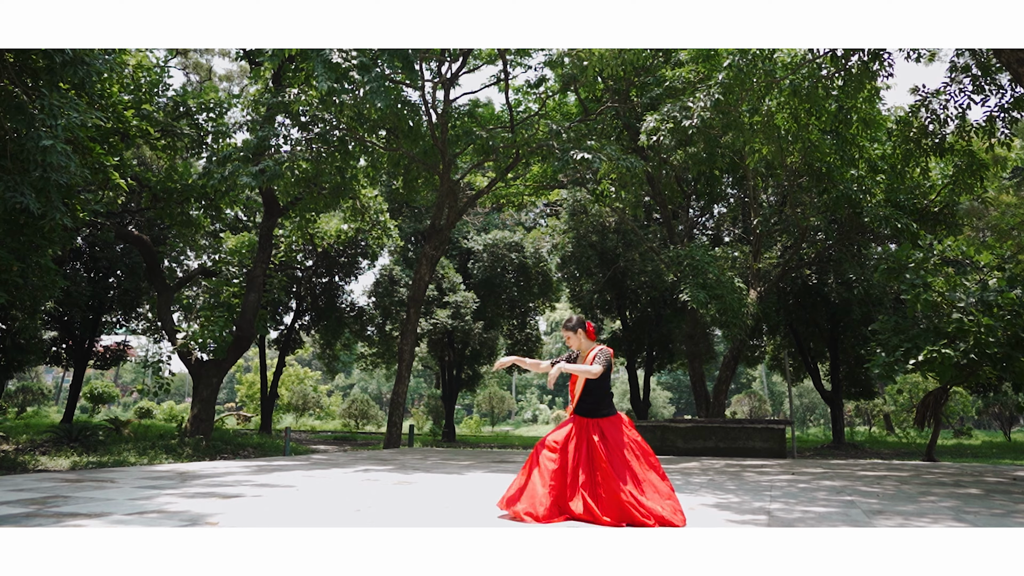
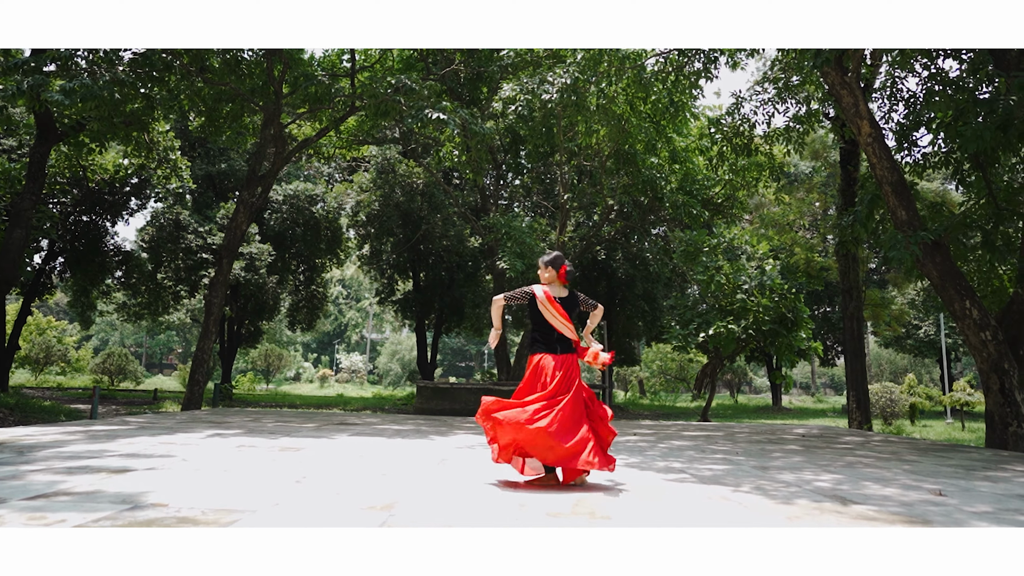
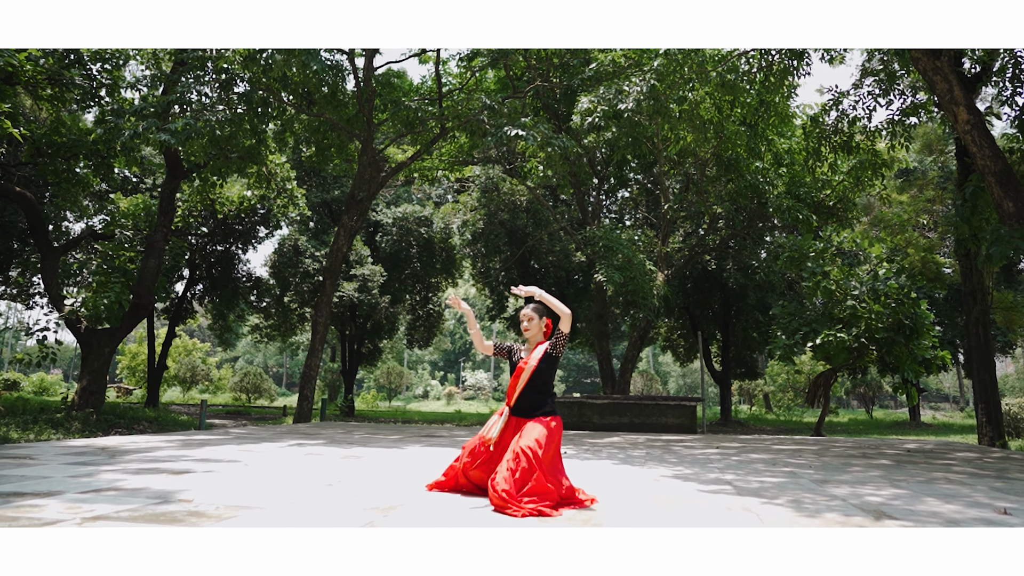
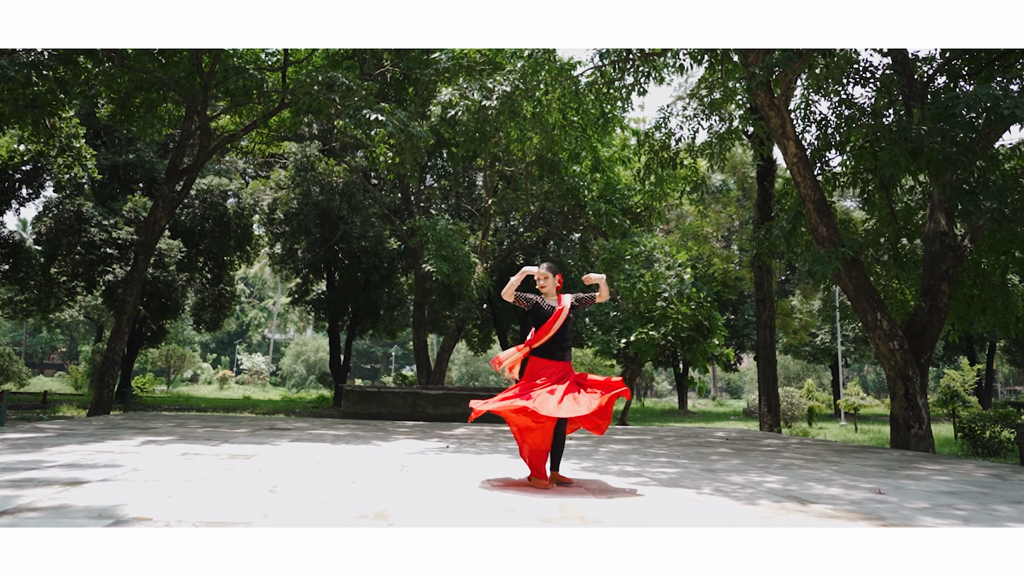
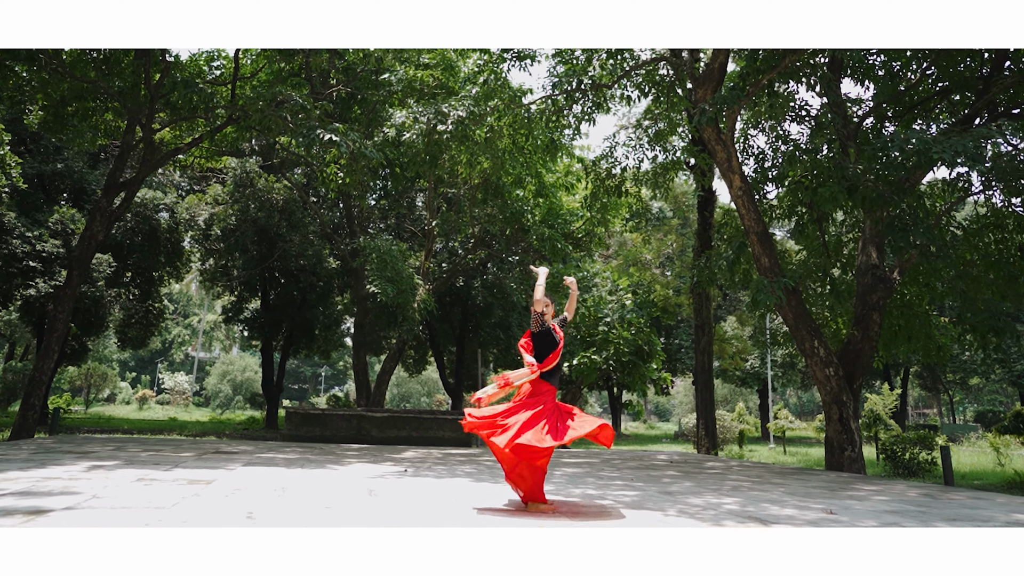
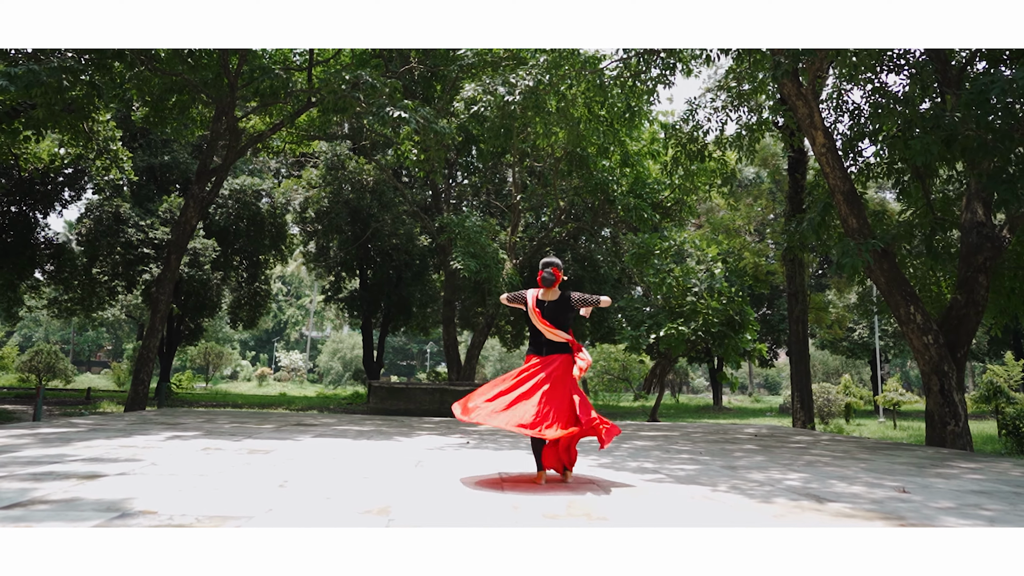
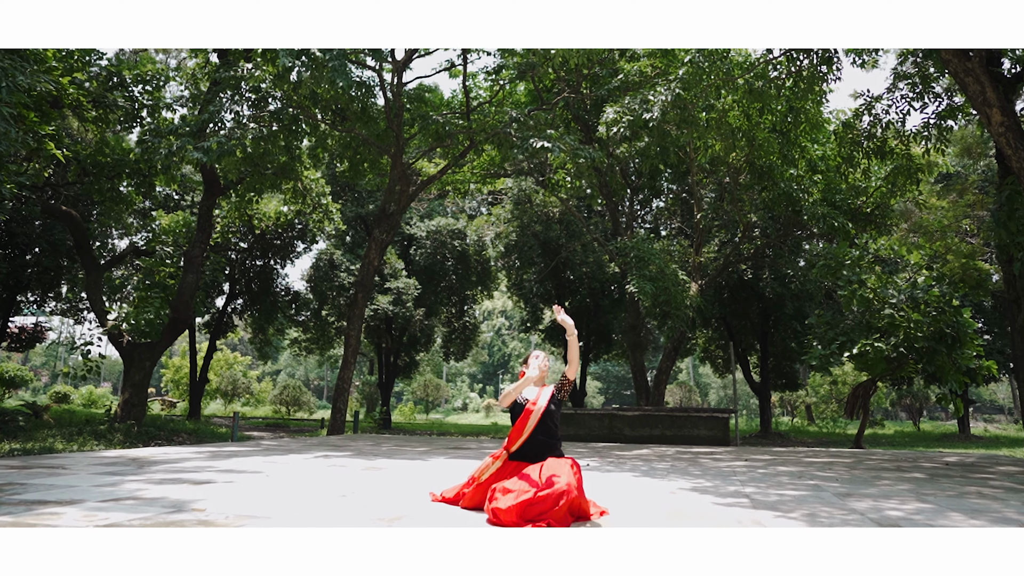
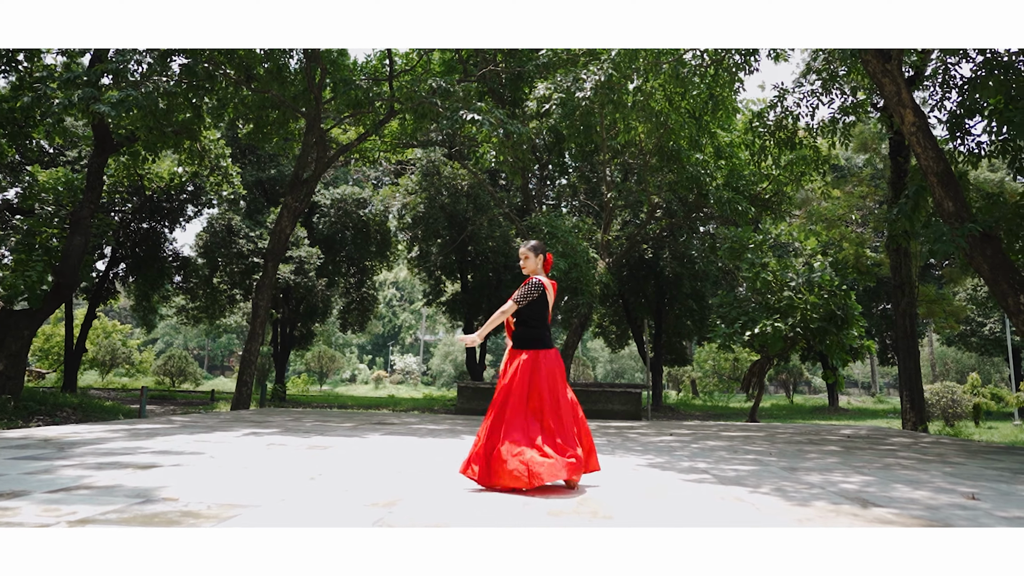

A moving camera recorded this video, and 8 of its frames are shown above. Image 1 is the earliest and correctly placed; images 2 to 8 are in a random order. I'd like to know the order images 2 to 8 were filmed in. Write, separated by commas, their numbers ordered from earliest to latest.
7, 3, 8, 2, 6, 4, 5
